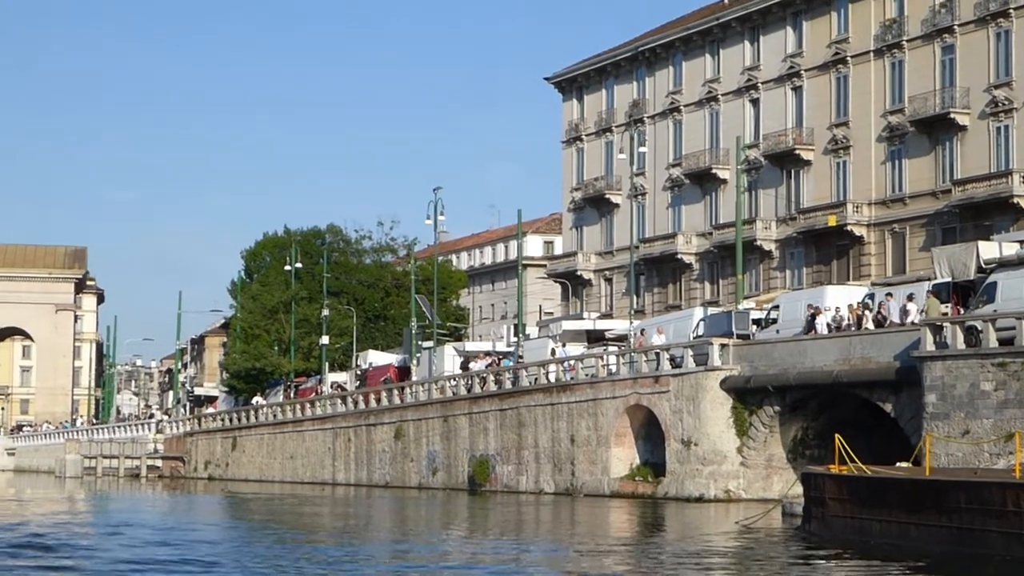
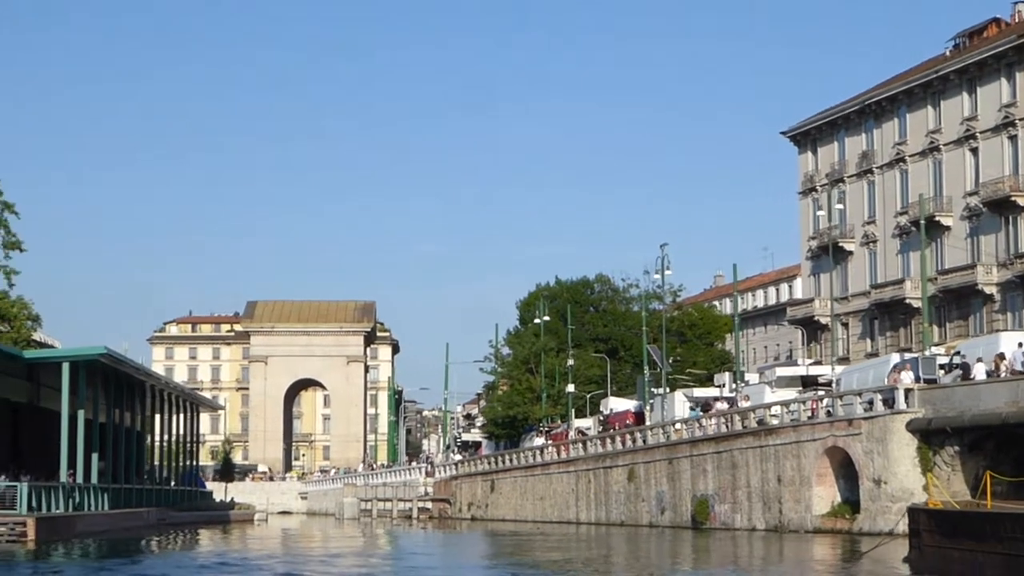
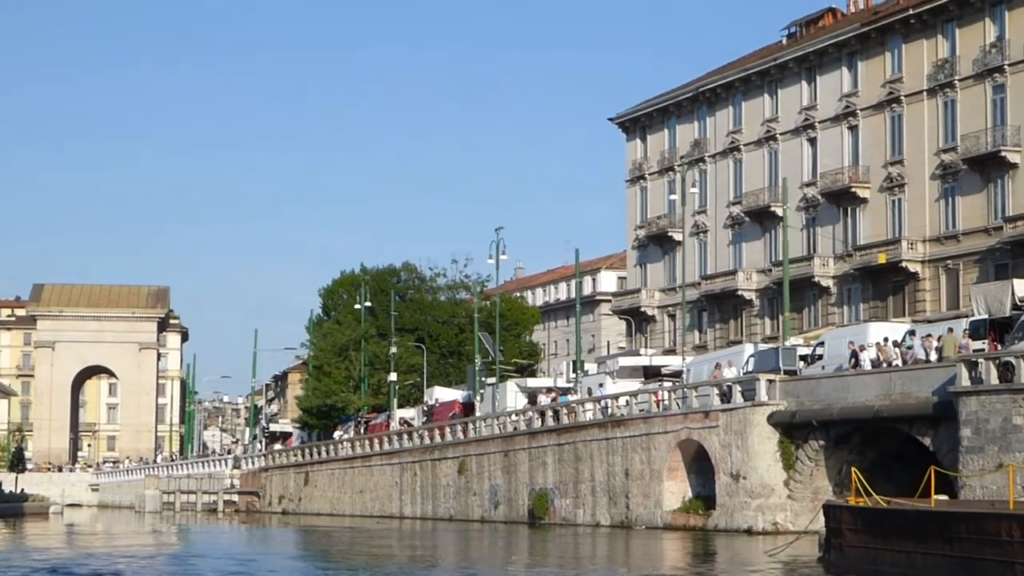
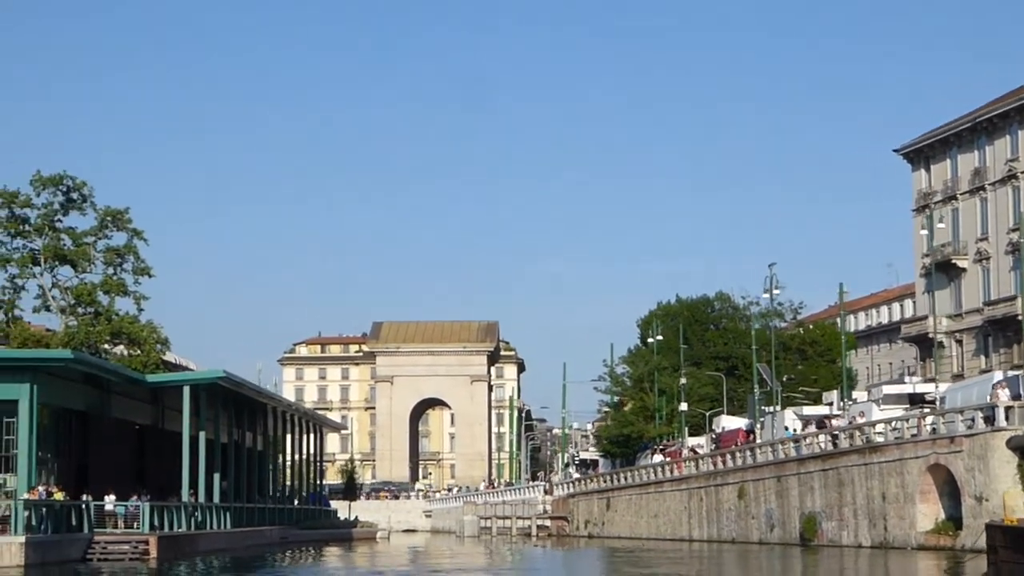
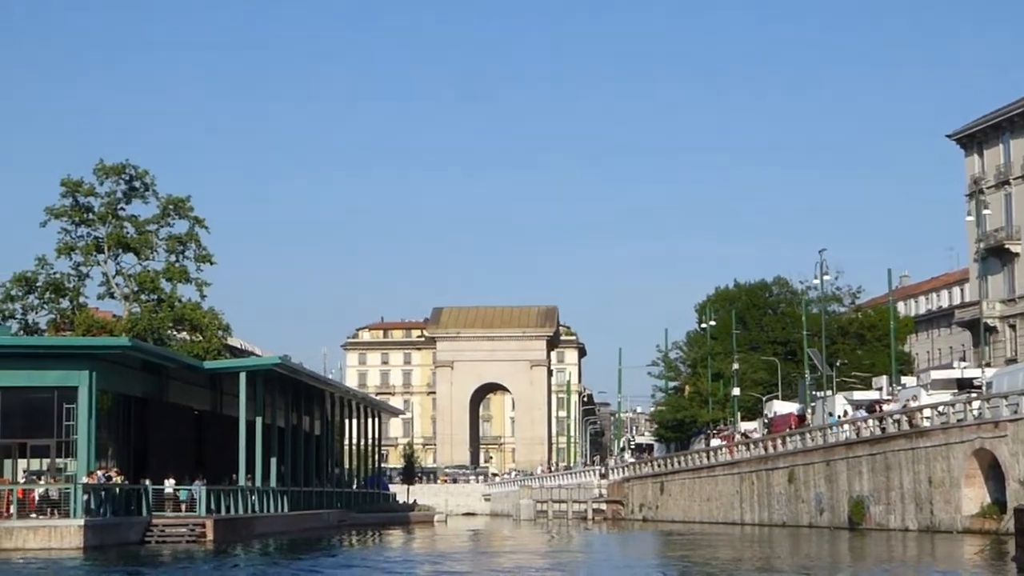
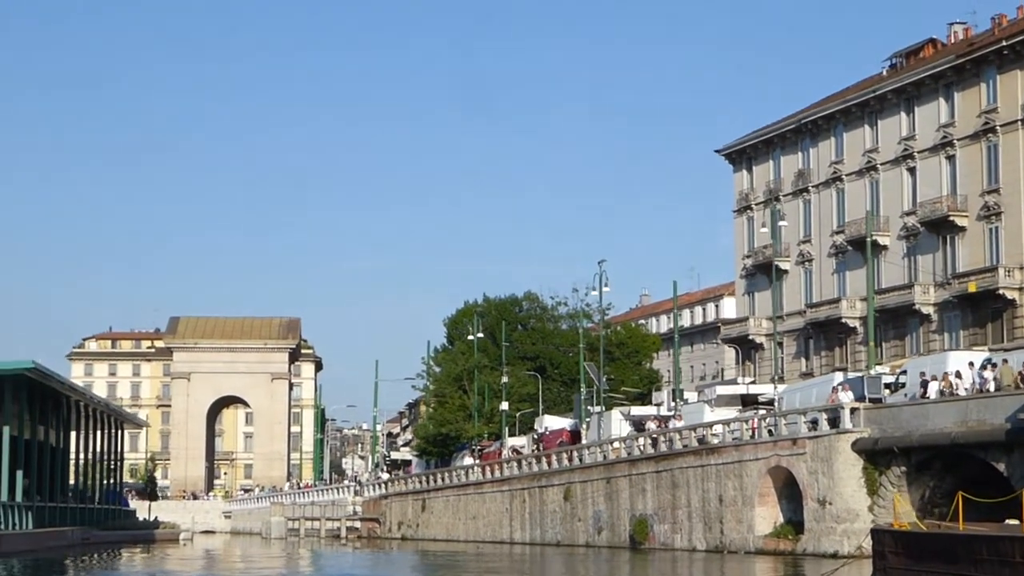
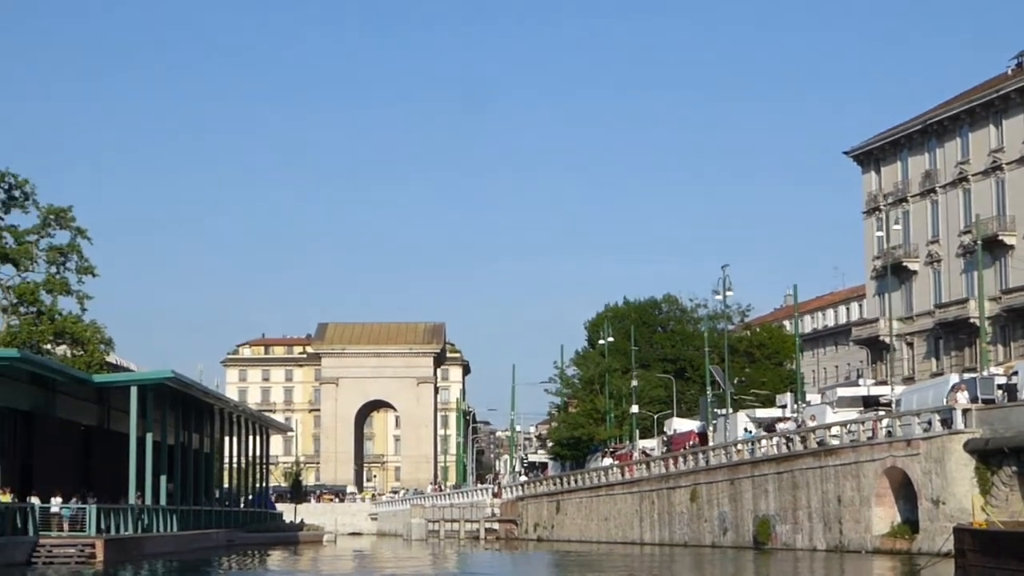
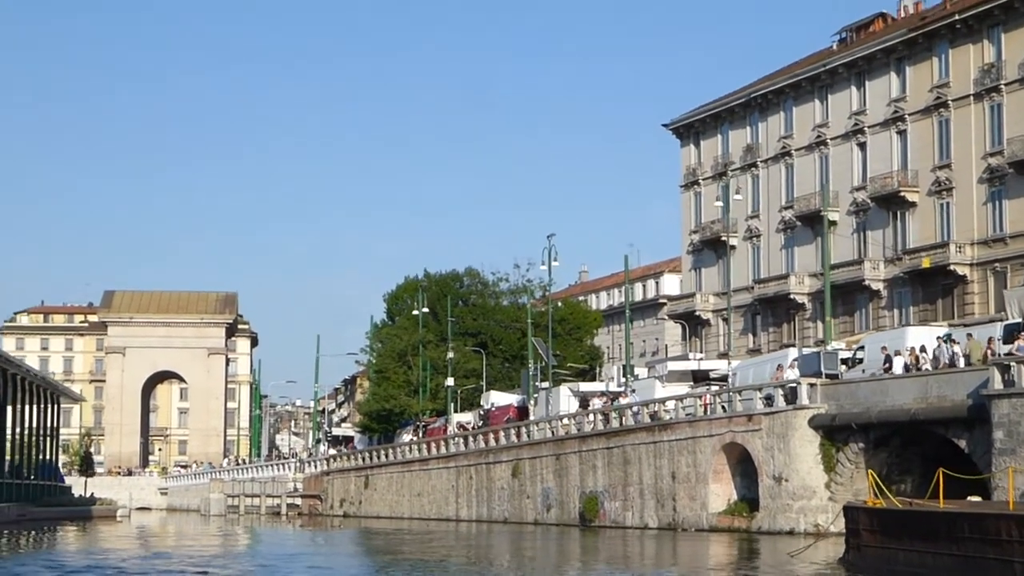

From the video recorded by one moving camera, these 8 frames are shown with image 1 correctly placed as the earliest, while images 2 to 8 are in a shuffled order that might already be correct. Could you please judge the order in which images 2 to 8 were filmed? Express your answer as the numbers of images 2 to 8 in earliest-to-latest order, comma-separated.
3, 8, 6, 2, 7, 4, 5
